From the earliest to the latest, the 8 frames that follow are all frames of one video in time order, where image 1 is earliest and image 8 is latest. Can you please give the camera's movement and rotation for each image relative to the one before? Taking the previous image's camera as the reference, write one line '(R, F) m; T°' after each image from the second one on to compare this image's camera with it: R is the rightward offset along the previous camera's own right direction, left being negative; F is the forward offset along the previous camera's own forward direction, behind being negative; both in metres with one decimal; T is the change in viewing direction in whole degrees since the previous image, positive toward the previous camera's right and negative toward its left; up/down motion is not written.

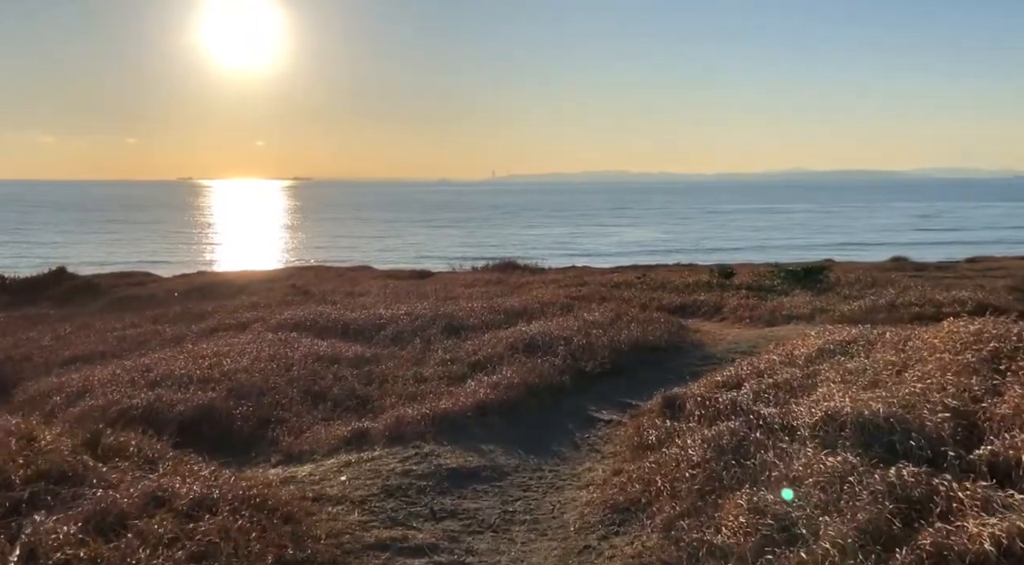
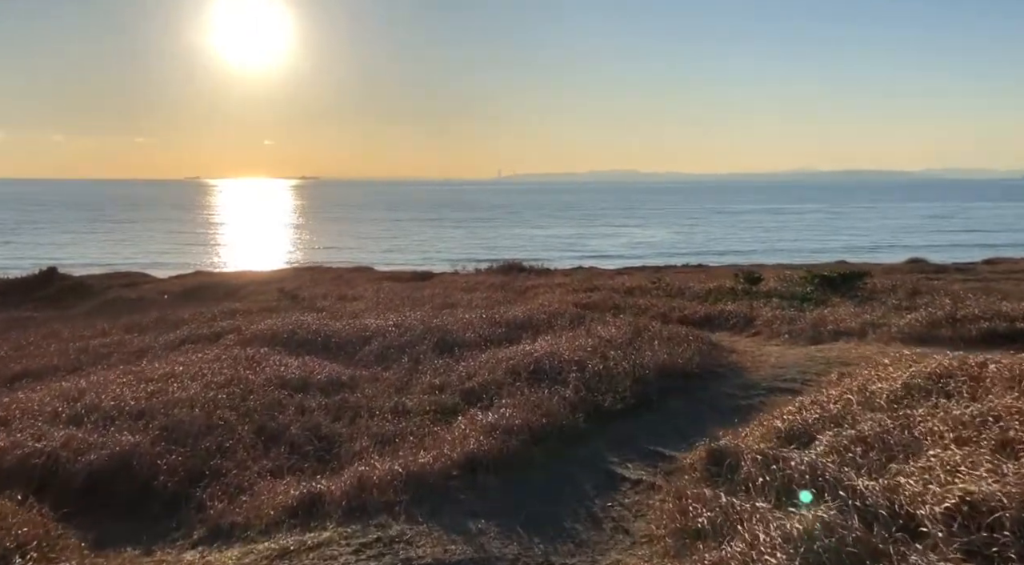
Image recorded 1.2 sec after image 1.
(+0.1, +2.2) m; 0°
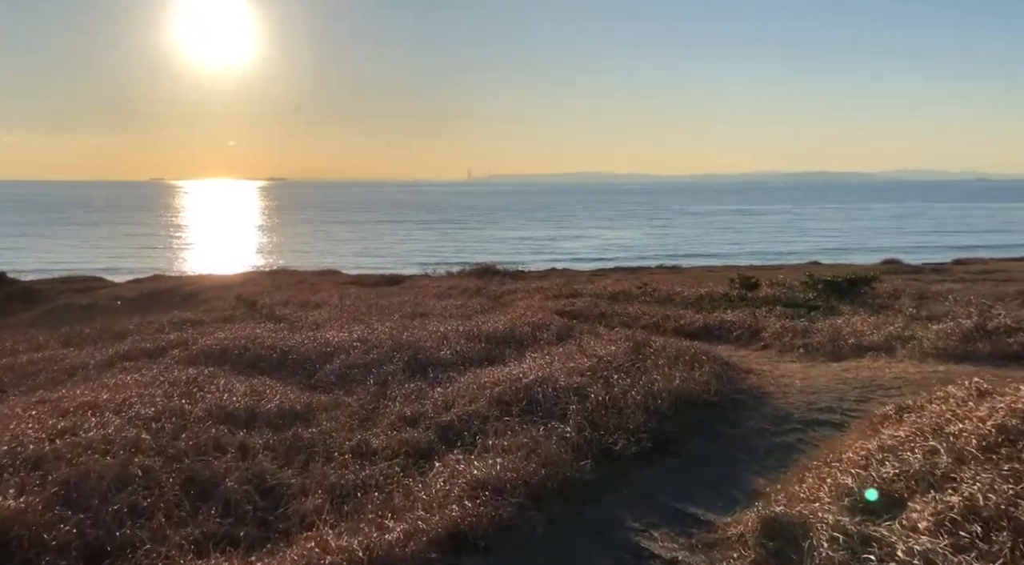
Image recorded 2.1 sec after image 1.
(-0.2, +1.7) m; +2°
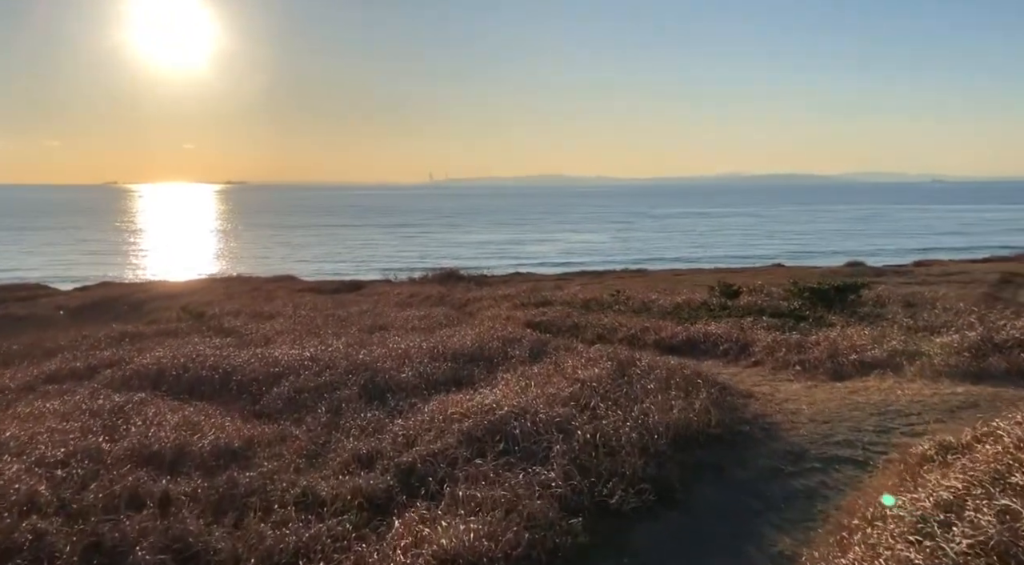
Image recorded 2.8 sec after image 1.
(-0.1, +1.3) m; +3°
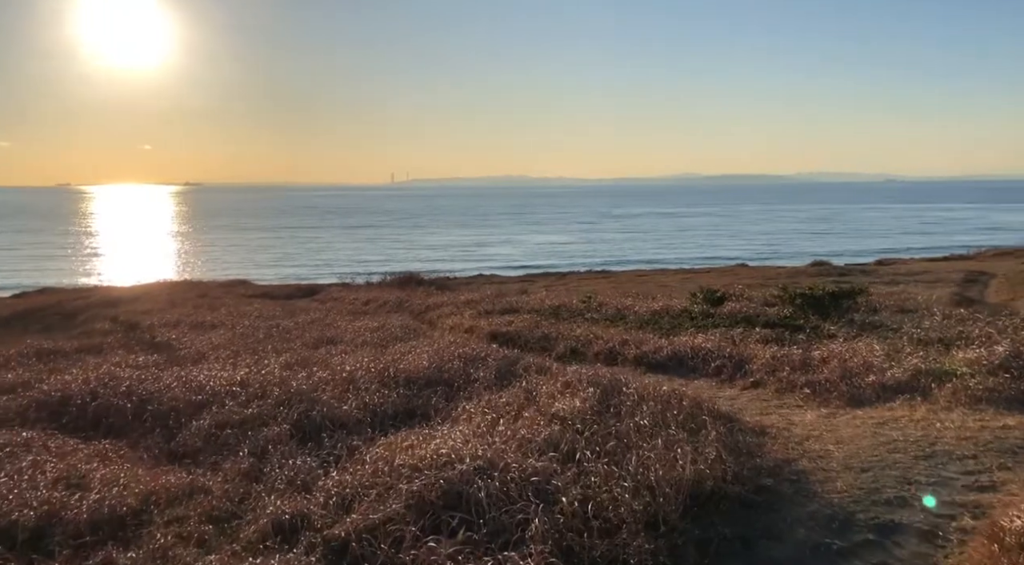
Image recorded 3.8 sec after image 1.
(0.0, +1.8) m; +3°
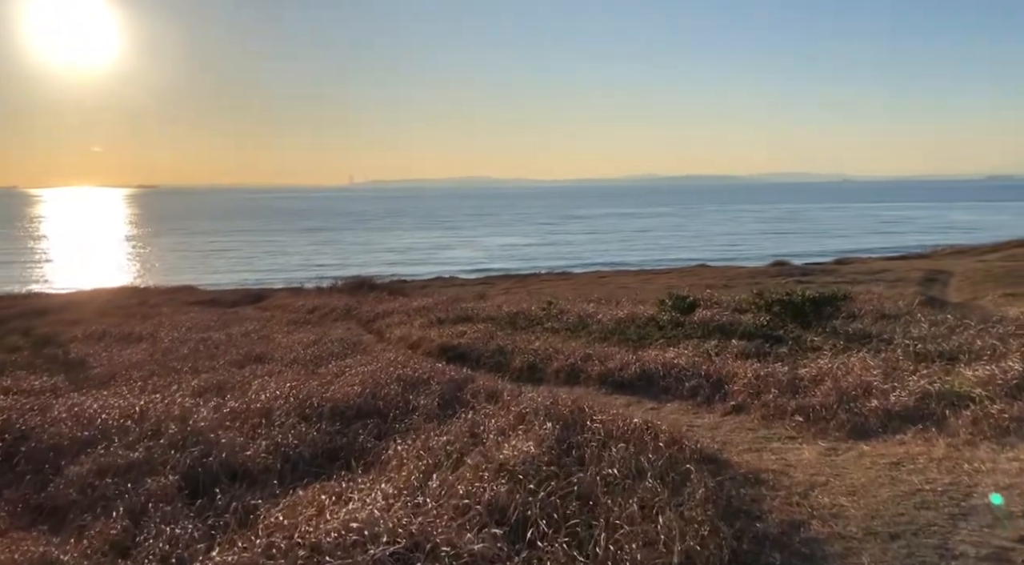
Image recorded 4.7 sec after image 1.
(+0.2, +1.6) m; +3°
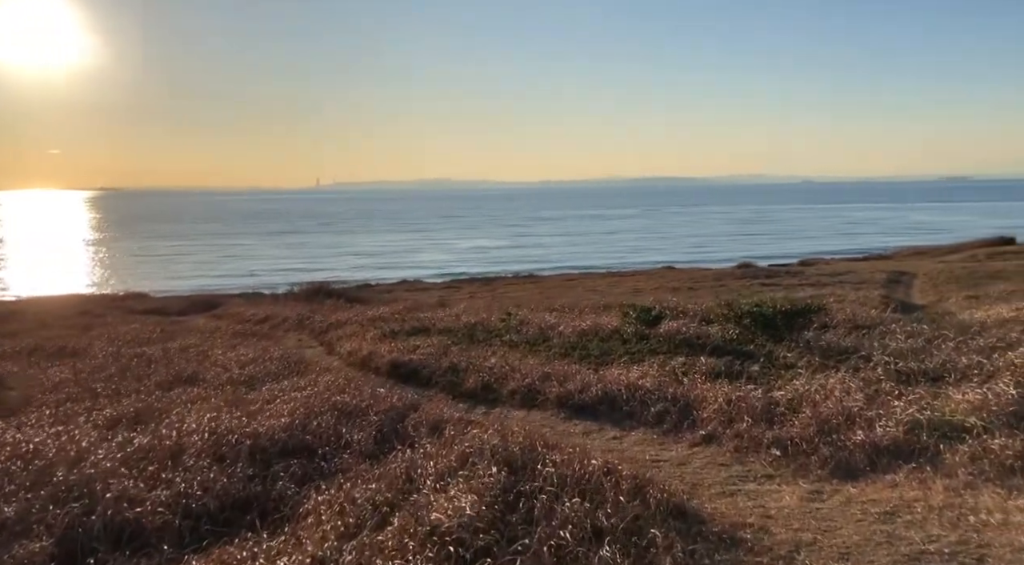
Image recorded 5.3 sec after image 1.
(+0.2, +1.0) m; +2°
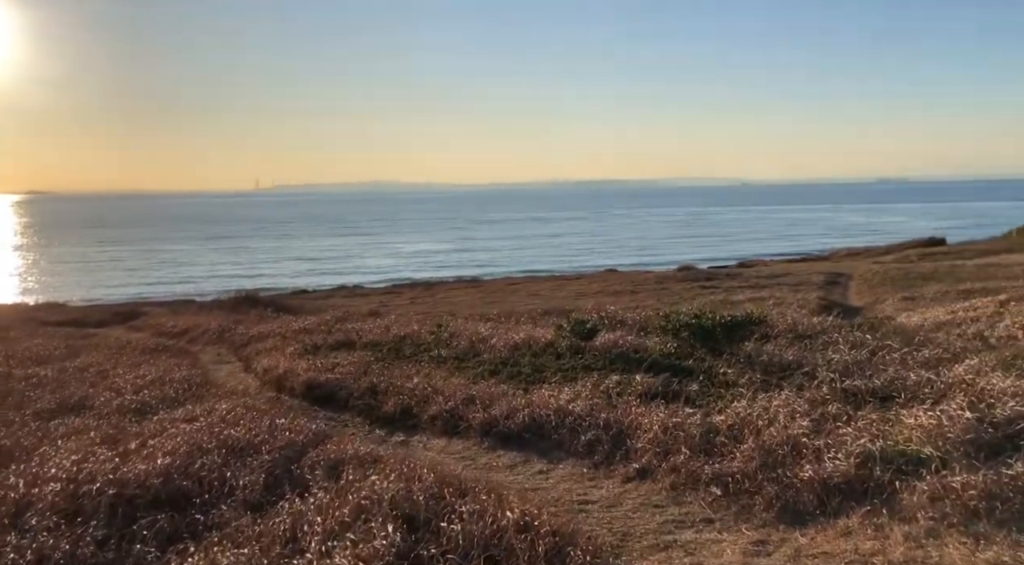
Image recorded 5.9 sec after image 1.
(+0.3, +1.0) m; +4°
